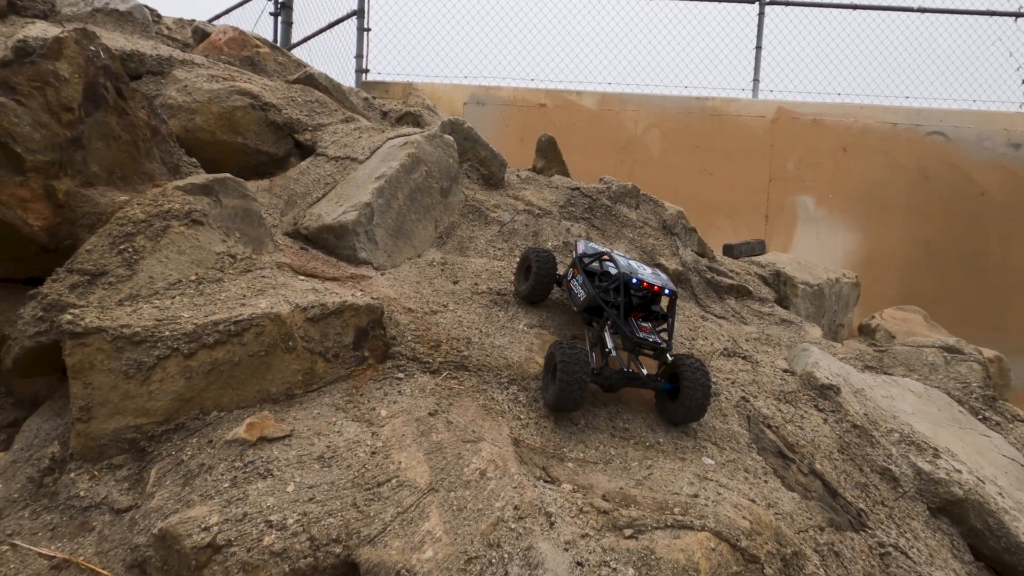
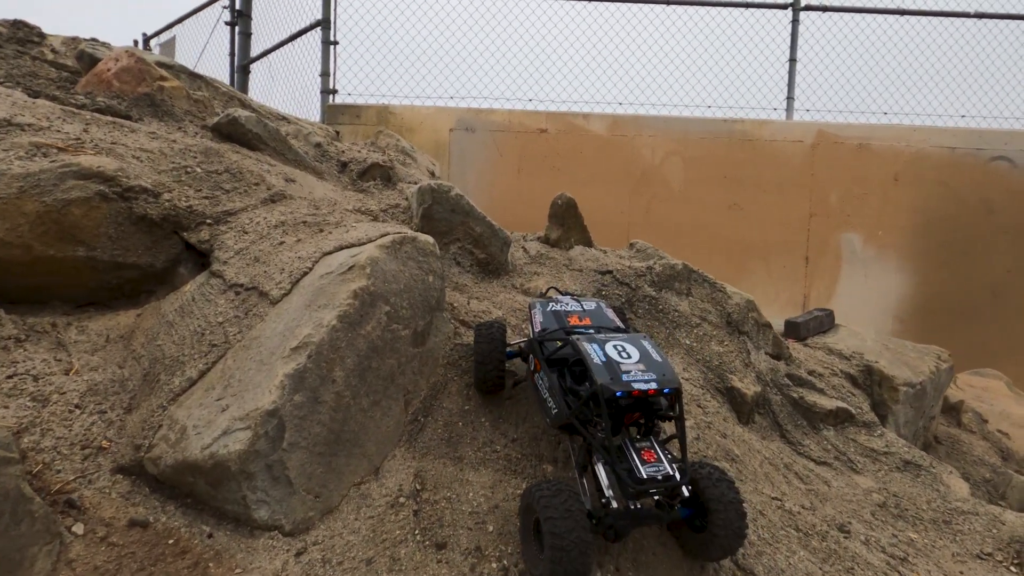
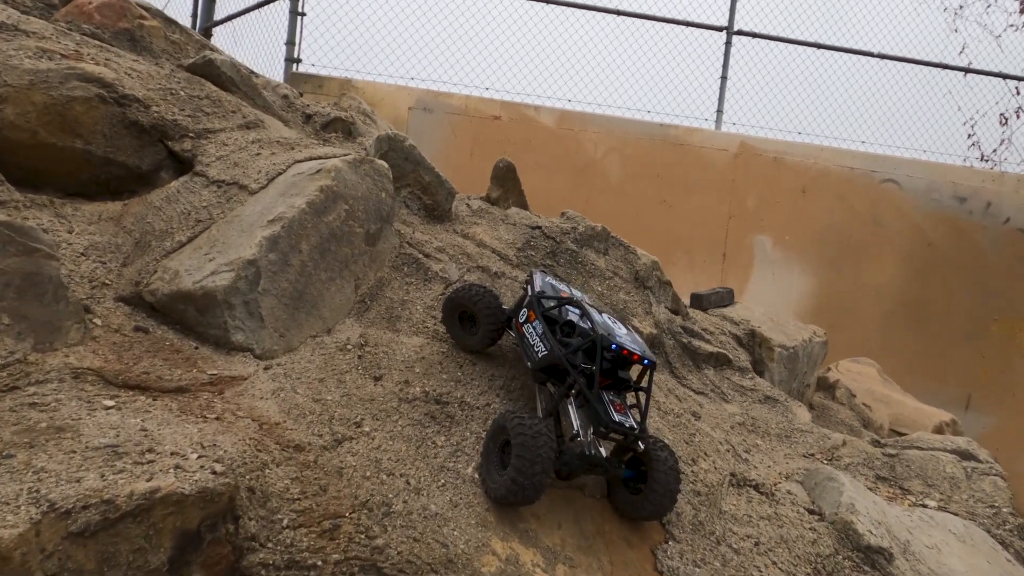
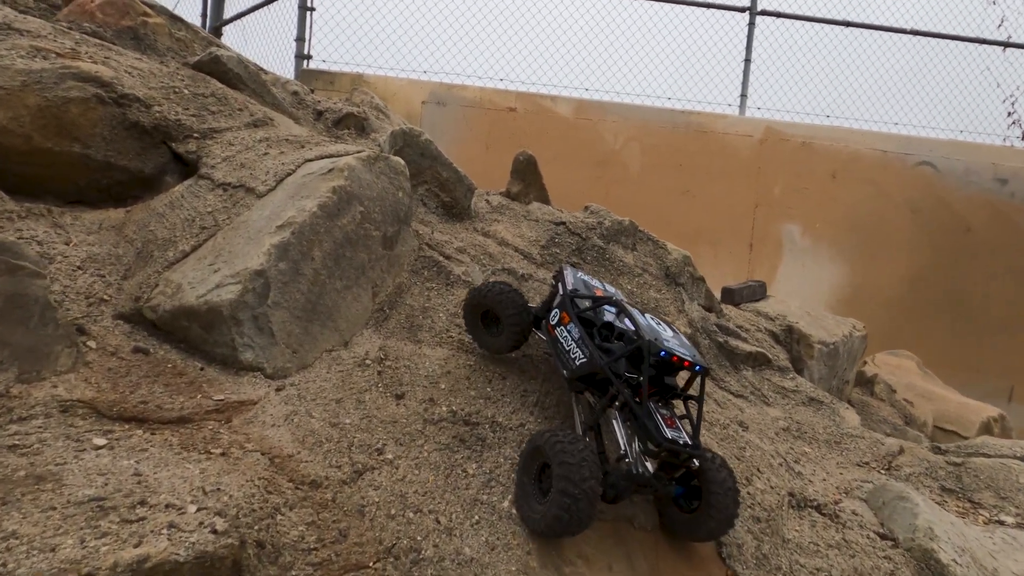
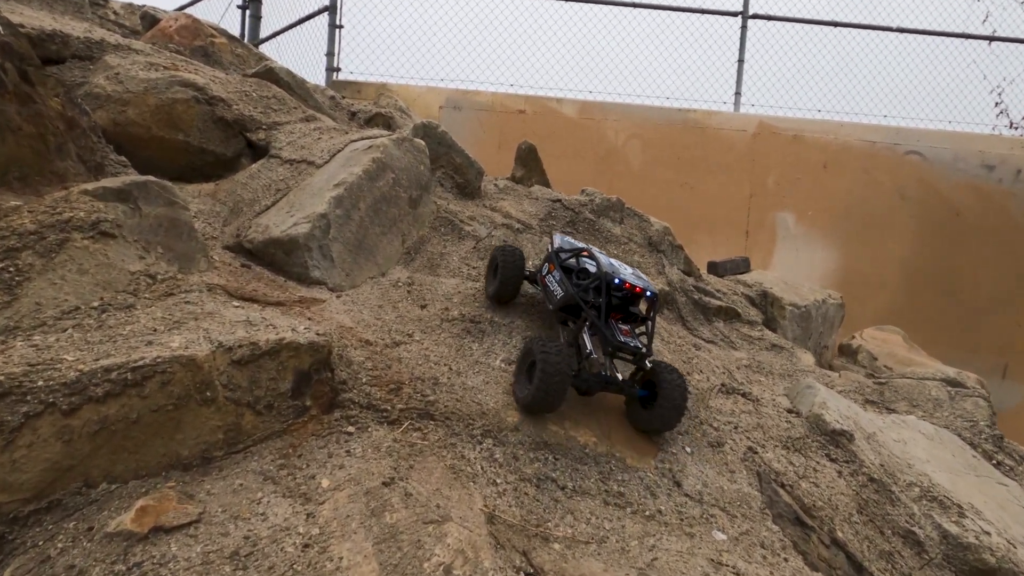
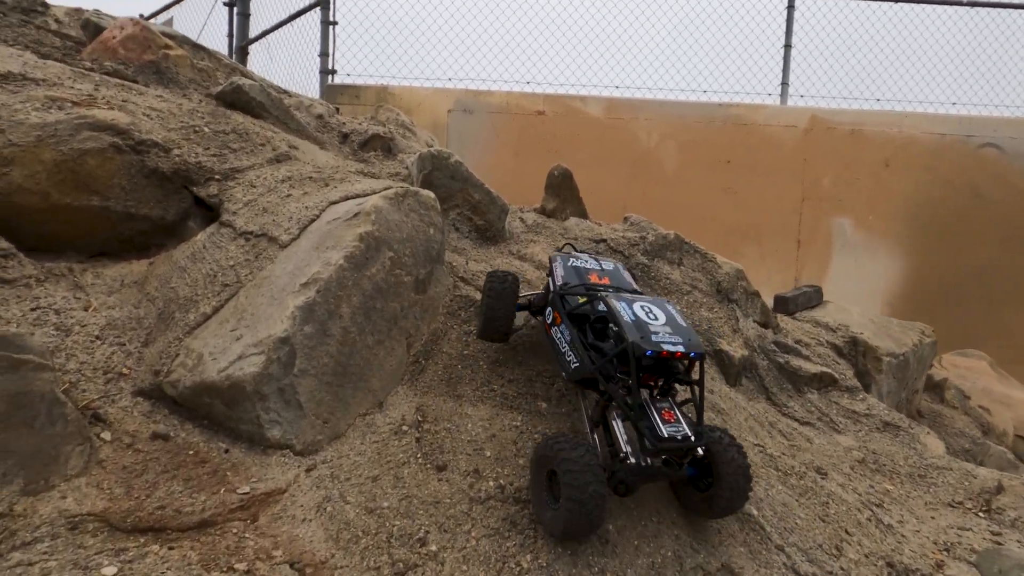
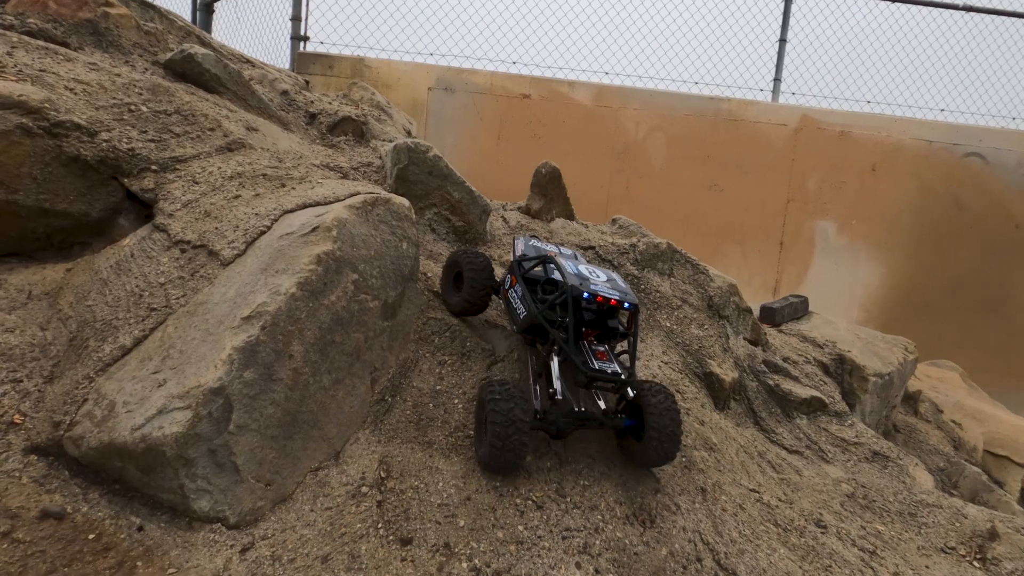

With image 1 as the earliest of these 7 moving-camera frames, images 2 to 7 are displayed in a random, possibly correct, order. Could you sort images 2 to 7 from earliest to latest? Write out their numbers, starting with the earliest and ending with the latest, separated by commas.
5, 3, 4, 6, 2, 7
